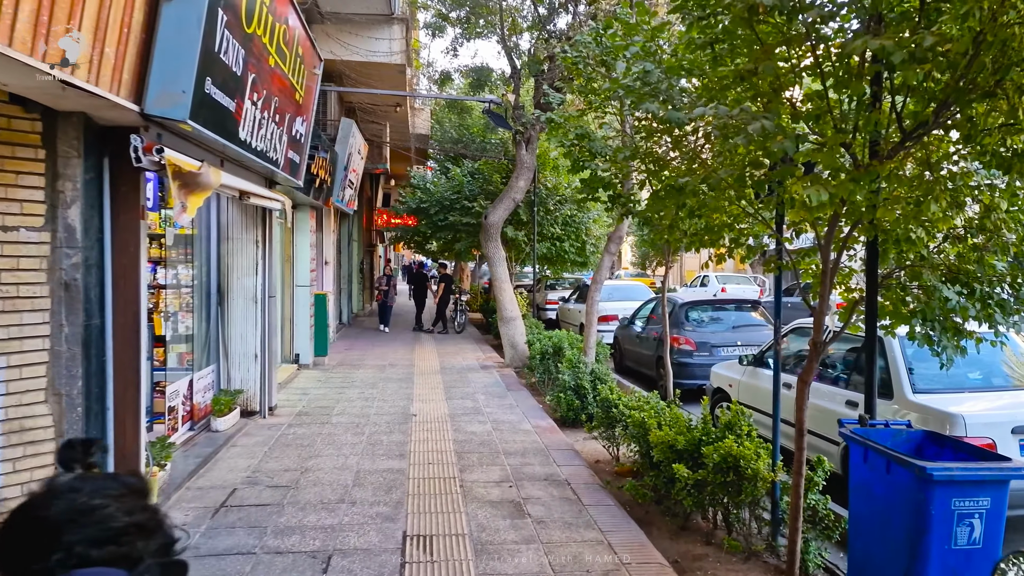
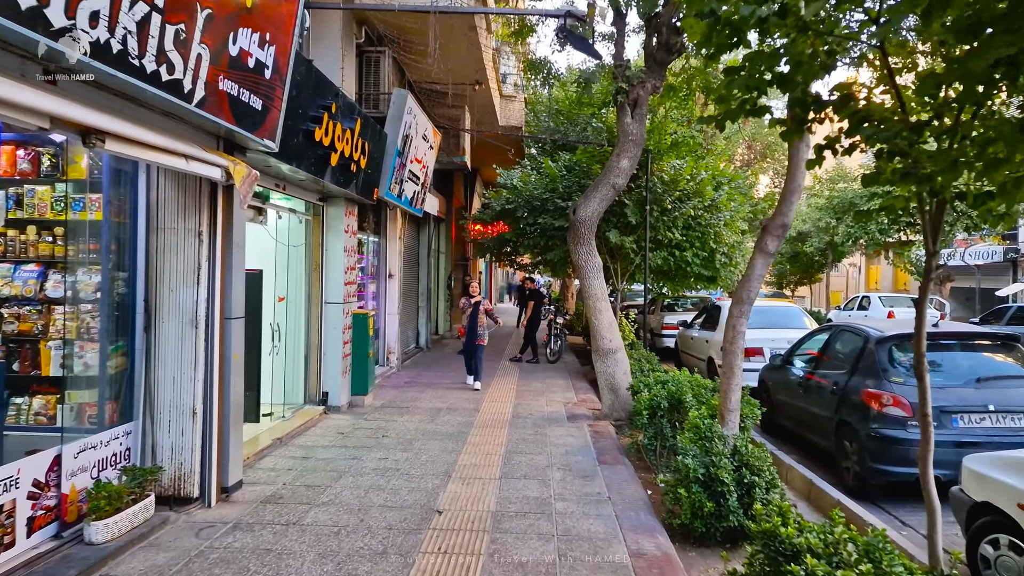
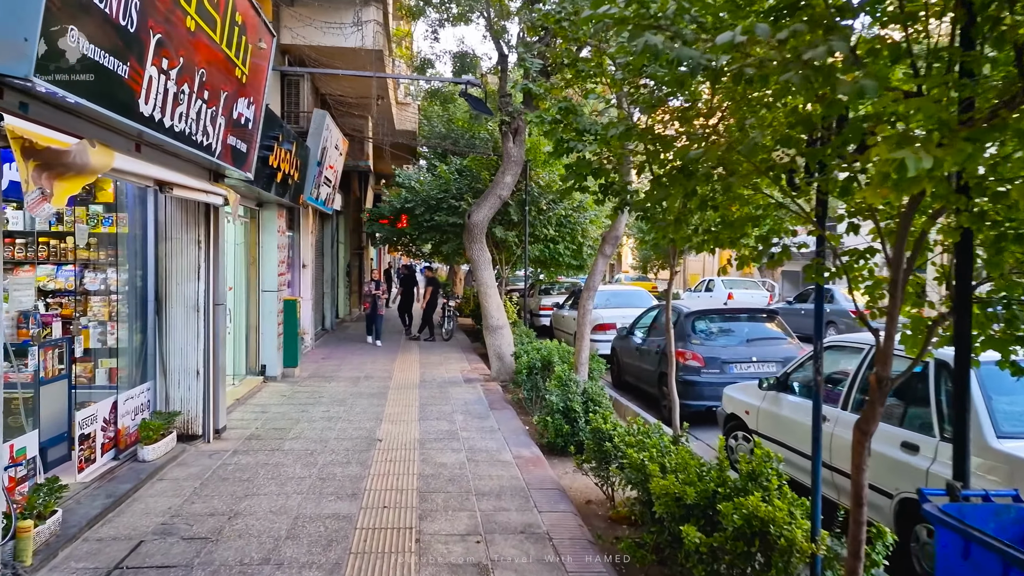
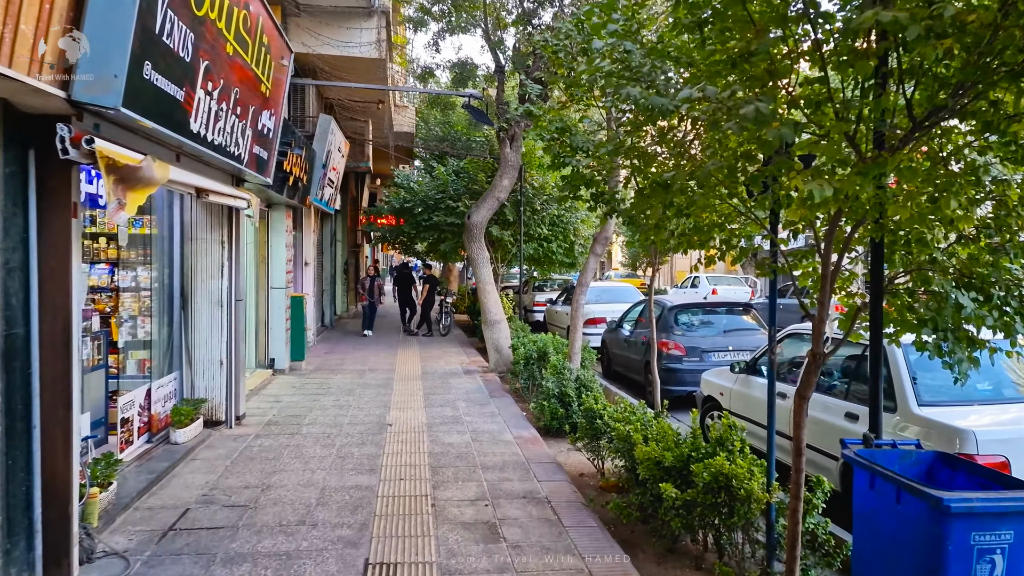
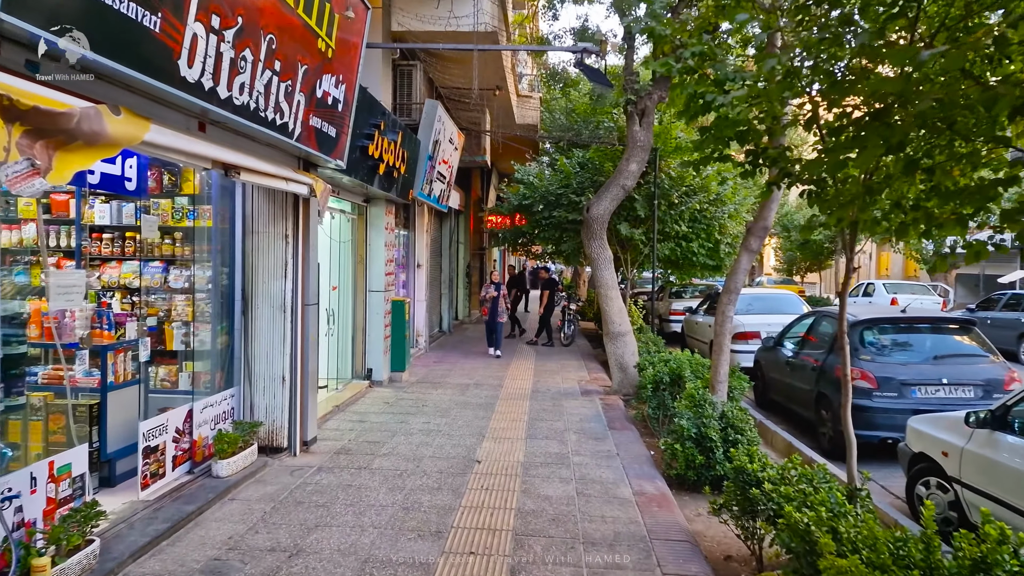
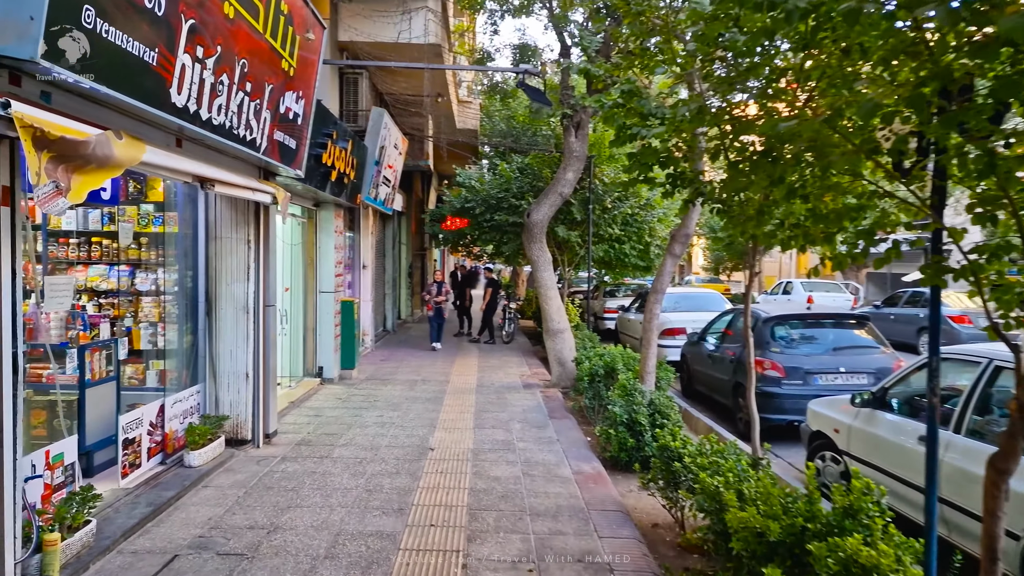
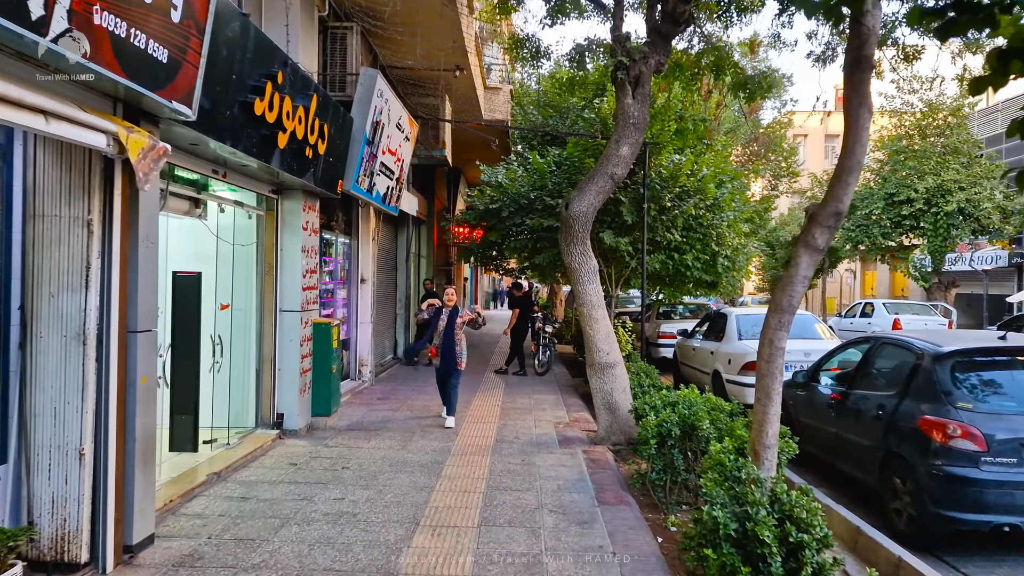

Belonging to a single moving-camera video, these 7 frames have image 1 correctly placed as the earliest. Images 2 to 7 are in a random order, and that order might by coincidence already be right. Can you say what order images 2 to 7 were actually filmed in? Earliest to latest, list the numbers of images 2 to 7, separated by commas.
4, 3, 6, 5, 2, 7
